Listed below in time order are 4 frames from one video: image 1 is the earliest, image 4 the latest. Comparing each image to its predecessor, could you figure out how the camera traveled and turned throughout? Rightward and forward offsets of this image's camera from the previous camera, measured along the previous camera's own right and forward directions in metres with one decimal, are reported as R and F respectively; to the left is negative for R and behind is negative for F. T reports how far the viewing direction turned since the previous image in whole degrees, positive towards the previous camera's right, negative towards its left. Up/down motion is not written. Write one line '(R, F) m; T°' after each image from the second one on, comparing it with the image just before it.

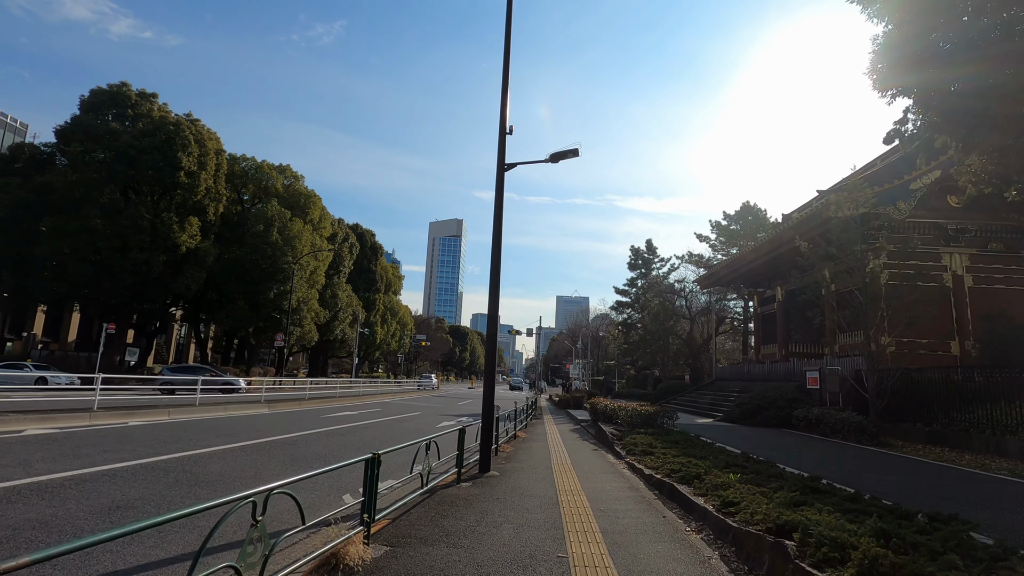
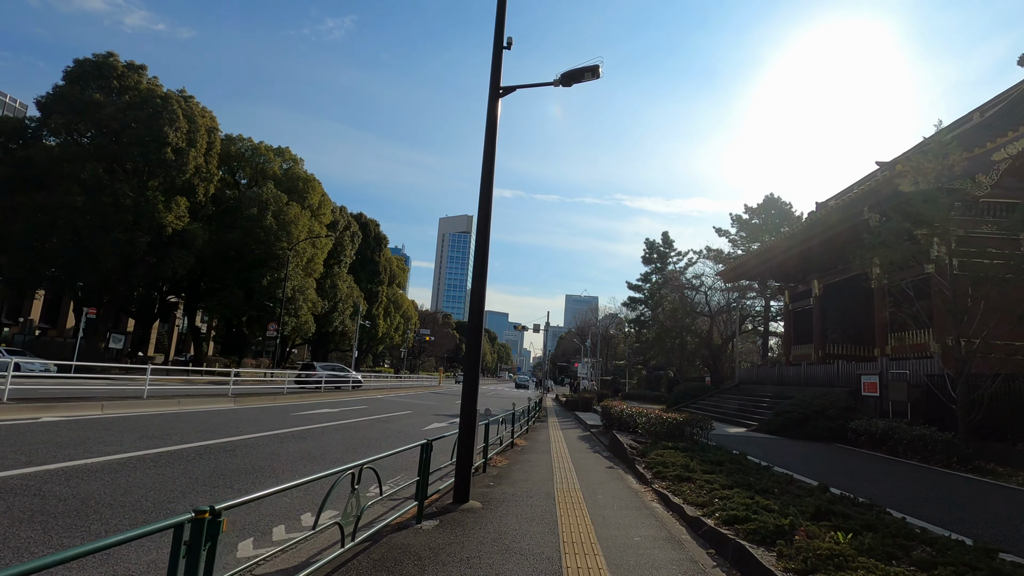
(+0.2, +2.5) m; -1°
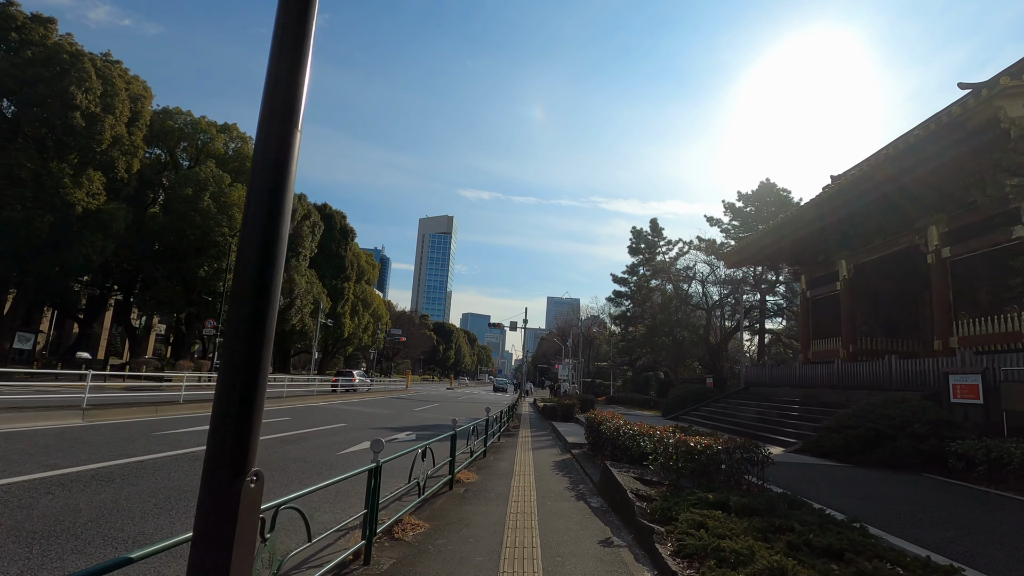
(+0.6, +4.3) m; +2°
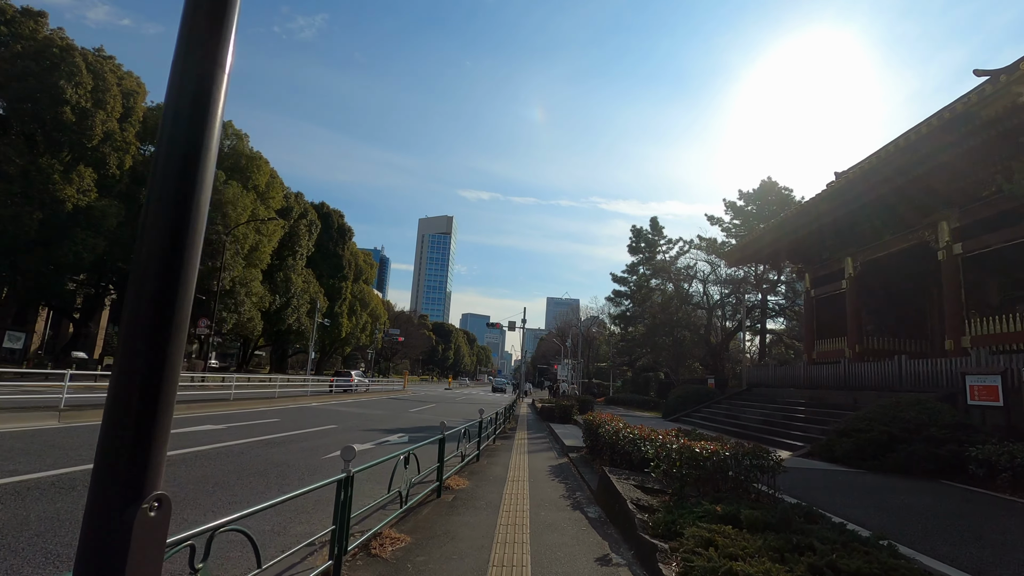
(+0.1, +0.5) m; 0°
